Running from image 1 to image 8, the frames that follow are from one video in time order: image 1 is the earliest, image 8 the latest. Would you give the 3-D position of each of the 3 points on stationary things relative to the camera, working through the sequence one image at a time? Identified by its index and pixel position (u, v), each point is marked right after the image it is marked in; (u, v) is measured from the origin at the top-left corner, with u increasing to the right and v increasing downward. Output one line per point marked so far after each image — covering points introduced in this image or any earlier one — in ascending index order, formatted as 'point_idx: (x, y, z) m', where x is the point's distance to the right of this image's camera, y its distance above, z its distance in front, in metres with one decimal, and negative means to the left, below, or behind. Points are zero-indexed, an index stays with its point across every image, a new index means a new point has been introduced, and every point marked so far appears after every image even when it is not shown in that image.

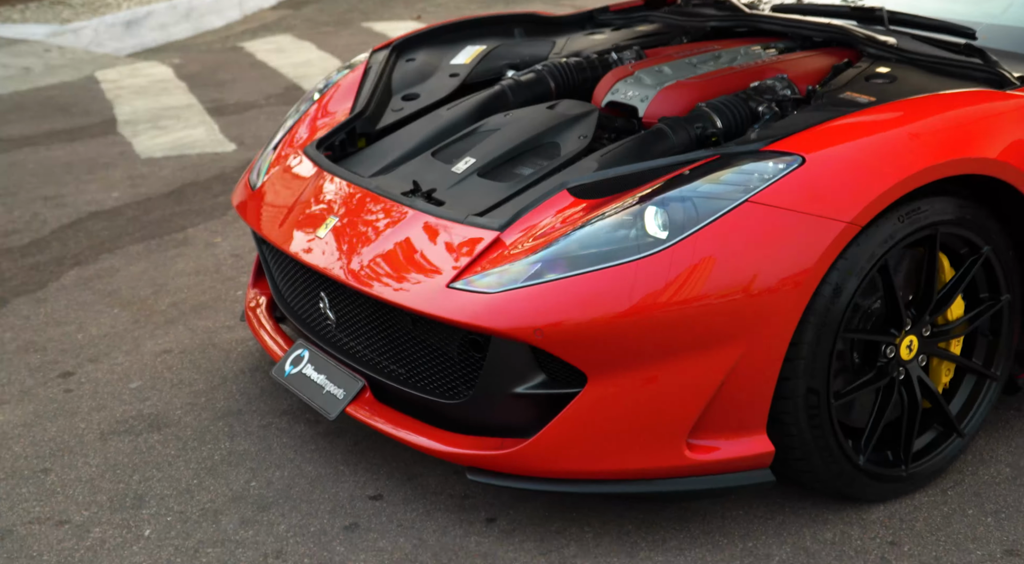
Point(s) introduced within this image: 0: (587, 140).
0: (+0.2, +0.3, +2.0) m
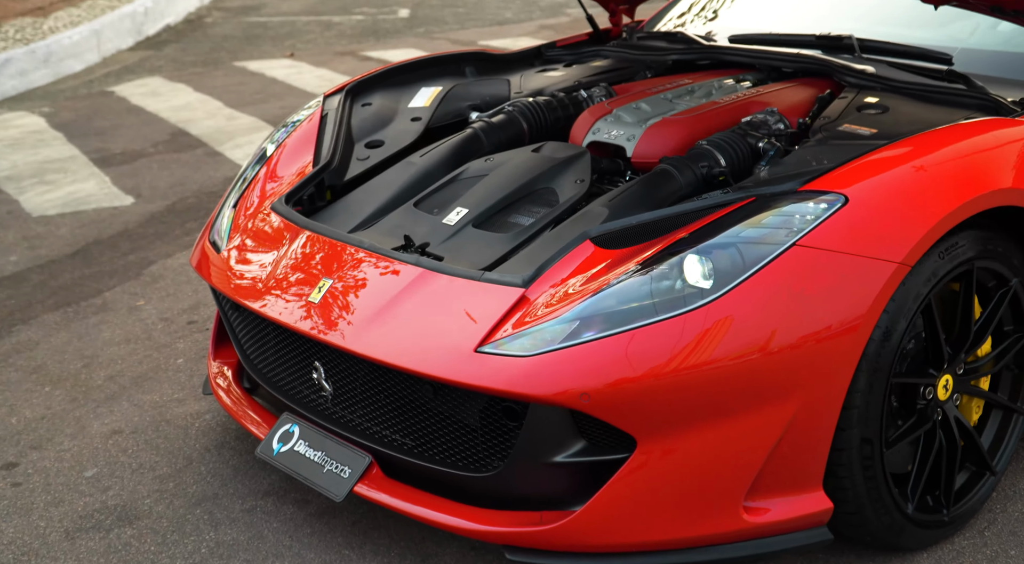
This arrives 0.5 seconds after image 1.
0: (+0.2, +0.2, +1.9) m
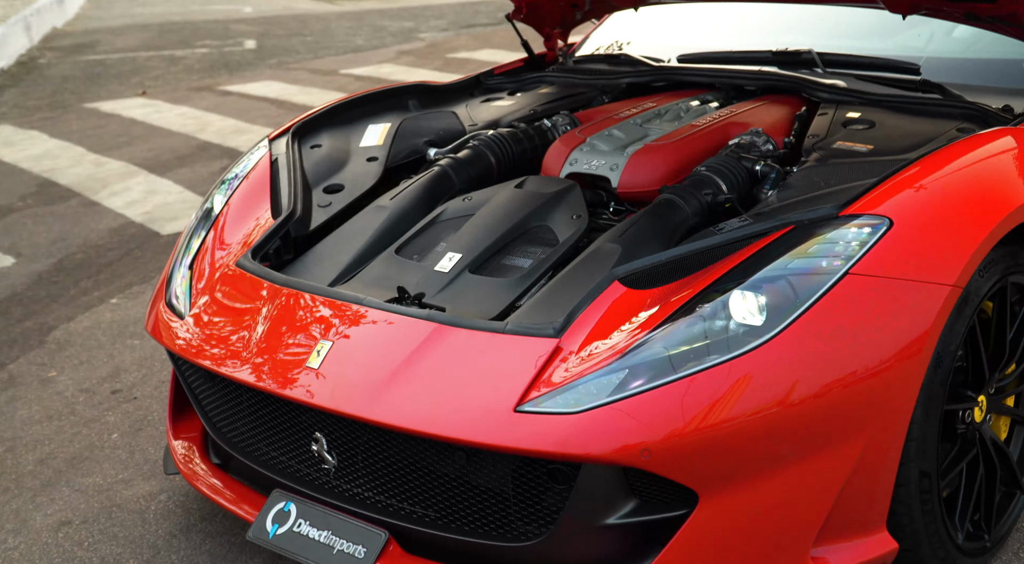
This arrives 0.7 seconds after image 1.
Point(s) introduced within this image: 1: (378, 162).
0: (+0.2, +0.1, +1.8) m
1: (-0.4, +0.4, +2.5) m
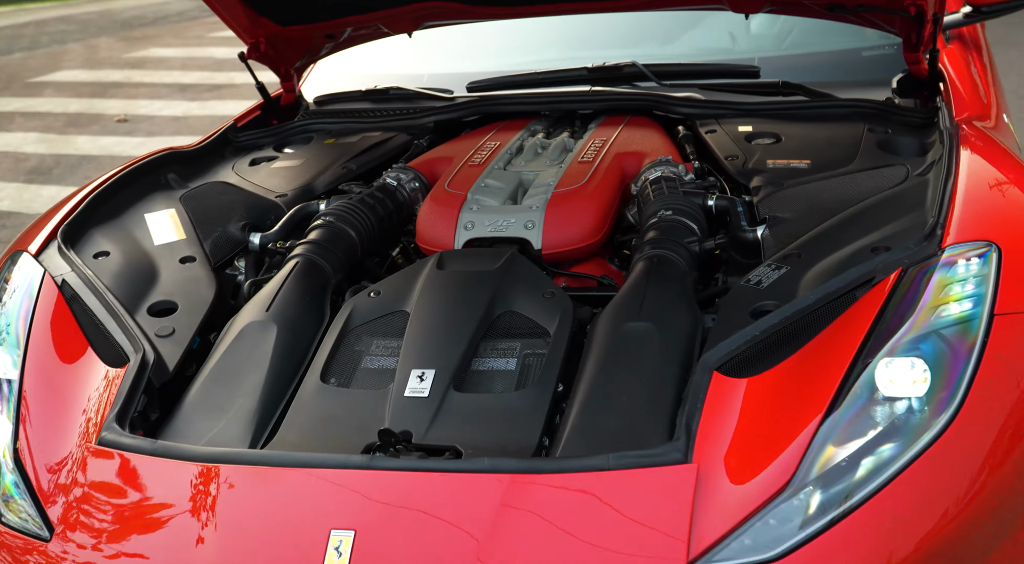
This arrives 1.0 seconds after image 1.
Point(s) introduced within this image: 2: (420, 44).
0: (+0.1, 0.0, +1.5) m
1: (-0.7, +0.1, +1.9) m
2: (-0.4, +0.9, +3.0) m
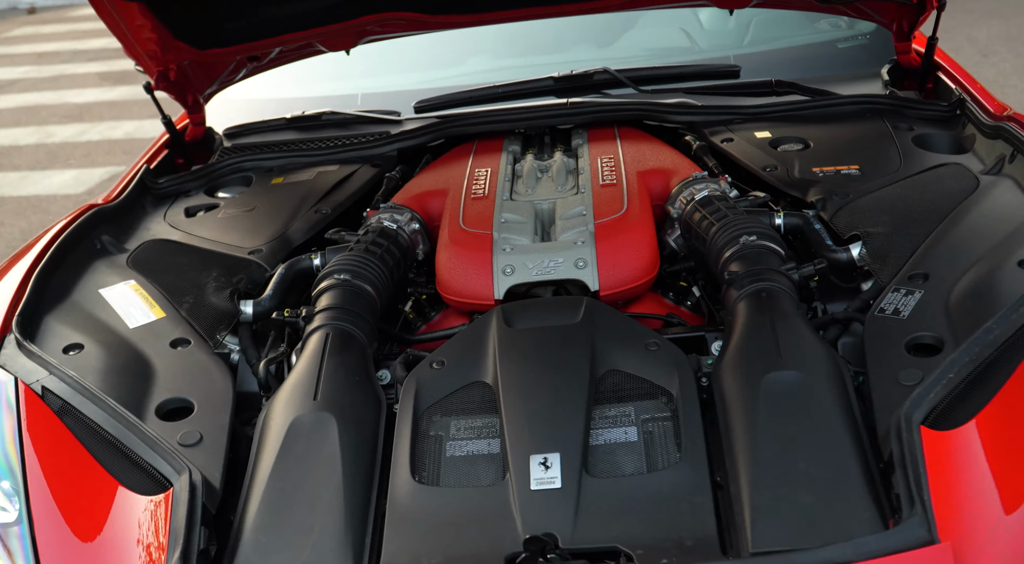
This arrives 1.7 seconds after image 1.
0: (+0.2, -0.1, +1.3) m
1: (-0.6, -0.1, +1.6) m
2: (-0.5, +0.7, +2.8) m
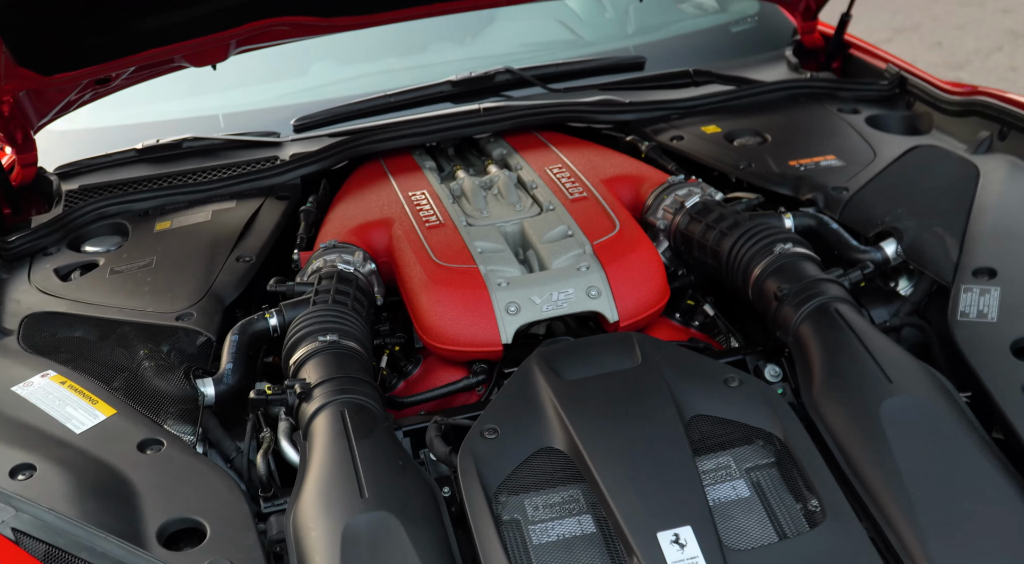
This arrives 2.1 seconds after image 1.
0: (+0.3, -0.1, +1.2) m
1: (-0.5, -0.2, +1.3) m
2: (-0.8, +0.6, +2.4) m
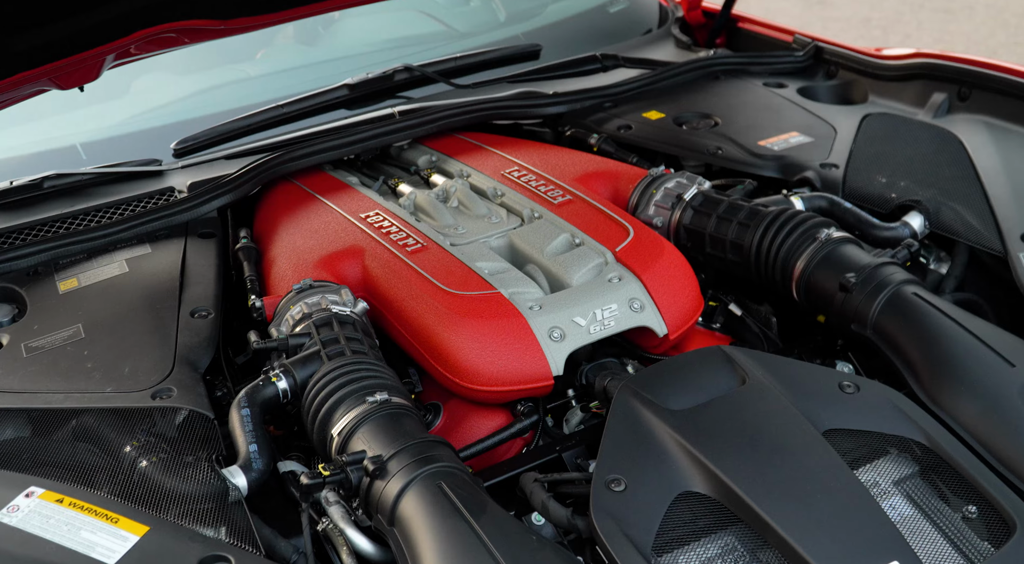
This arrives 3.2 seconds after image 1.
0: (+0.5, -0.1, +1.2) m
1: (-0.4, -0.3, +1.0) m
2: (-1.0, +0.5, +2.1) m
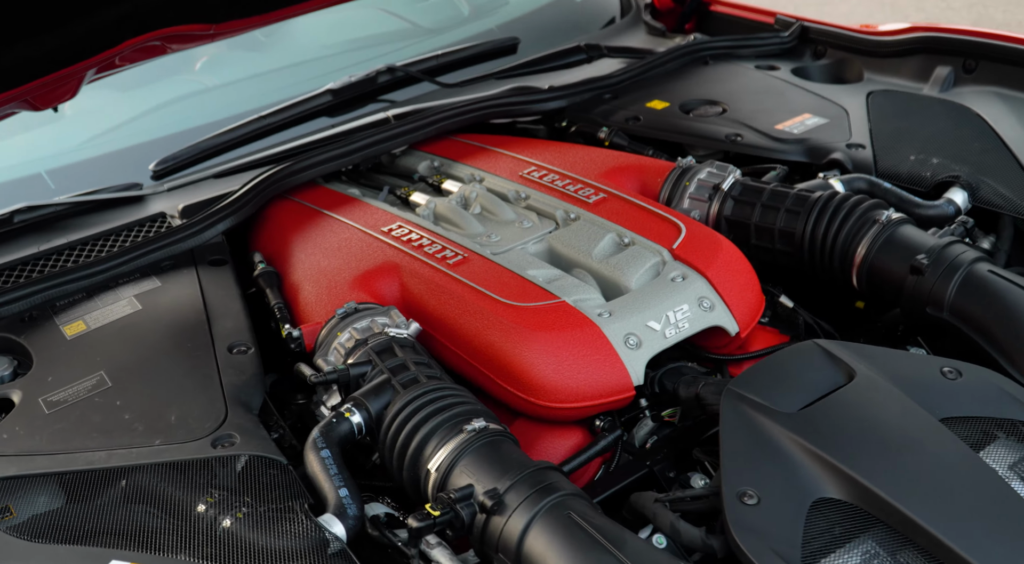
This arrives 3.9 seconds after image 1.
0: (+0.6, -0.1, +1.1) m
1: (-0.2, -0.4, +0.9) m
2: (-1.0, +0.4, +1.9) m
